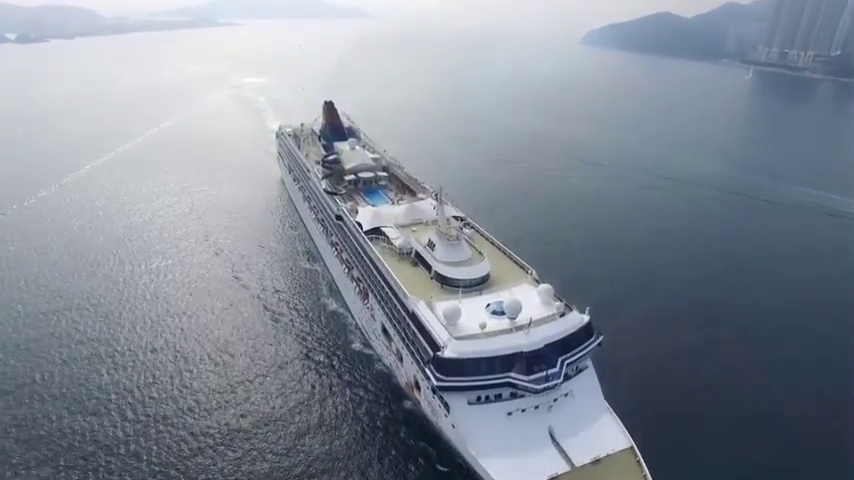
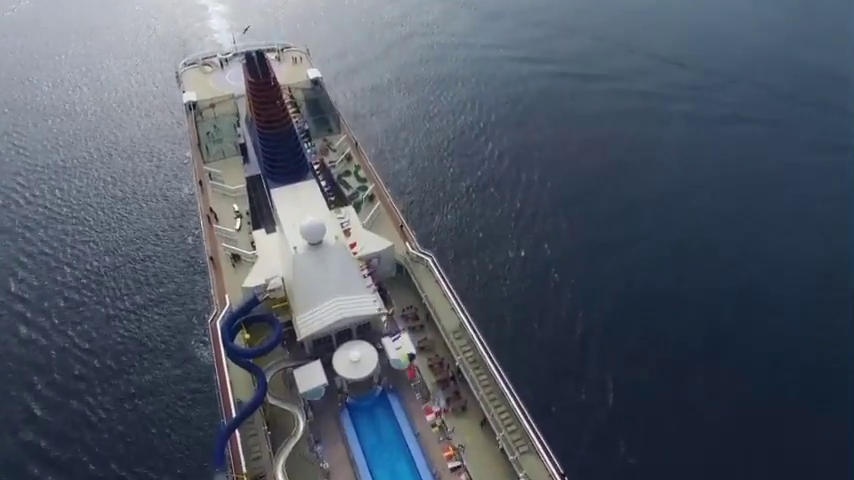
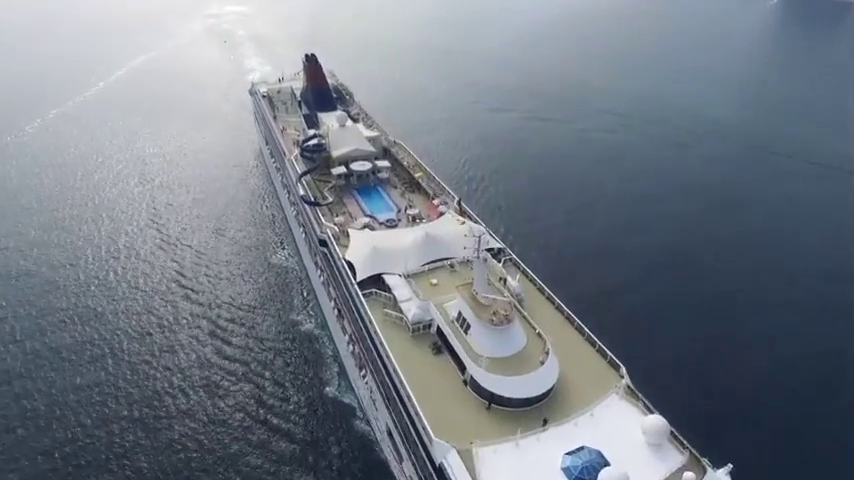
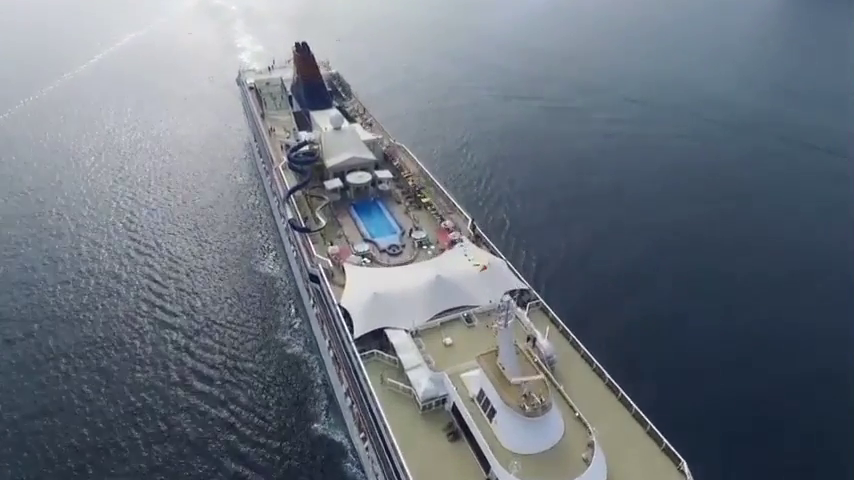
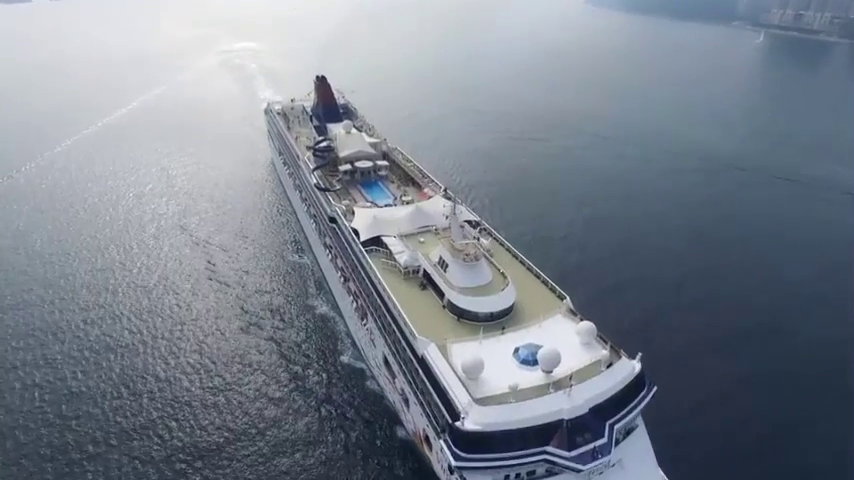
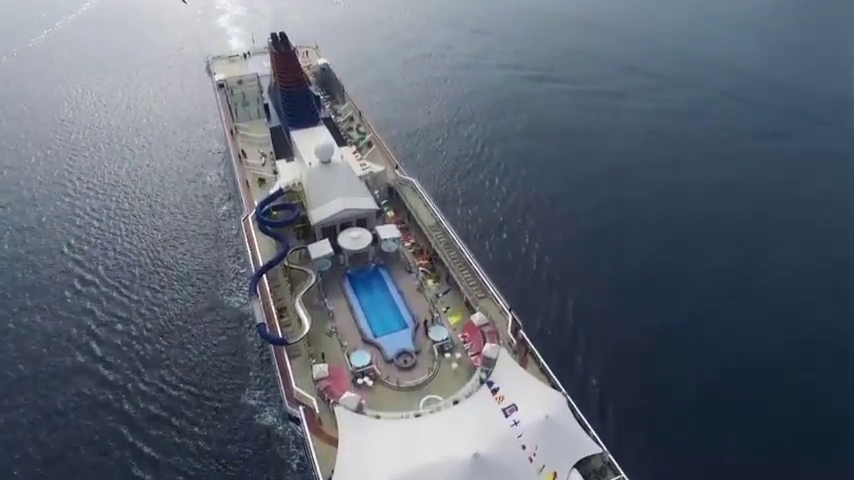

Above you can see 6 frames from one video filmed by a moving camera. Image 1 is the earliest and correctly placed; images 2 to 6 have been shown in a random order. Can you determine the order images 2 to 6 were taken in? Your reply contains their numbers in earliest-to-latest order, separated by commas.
5, 3, 4, 6, 2
